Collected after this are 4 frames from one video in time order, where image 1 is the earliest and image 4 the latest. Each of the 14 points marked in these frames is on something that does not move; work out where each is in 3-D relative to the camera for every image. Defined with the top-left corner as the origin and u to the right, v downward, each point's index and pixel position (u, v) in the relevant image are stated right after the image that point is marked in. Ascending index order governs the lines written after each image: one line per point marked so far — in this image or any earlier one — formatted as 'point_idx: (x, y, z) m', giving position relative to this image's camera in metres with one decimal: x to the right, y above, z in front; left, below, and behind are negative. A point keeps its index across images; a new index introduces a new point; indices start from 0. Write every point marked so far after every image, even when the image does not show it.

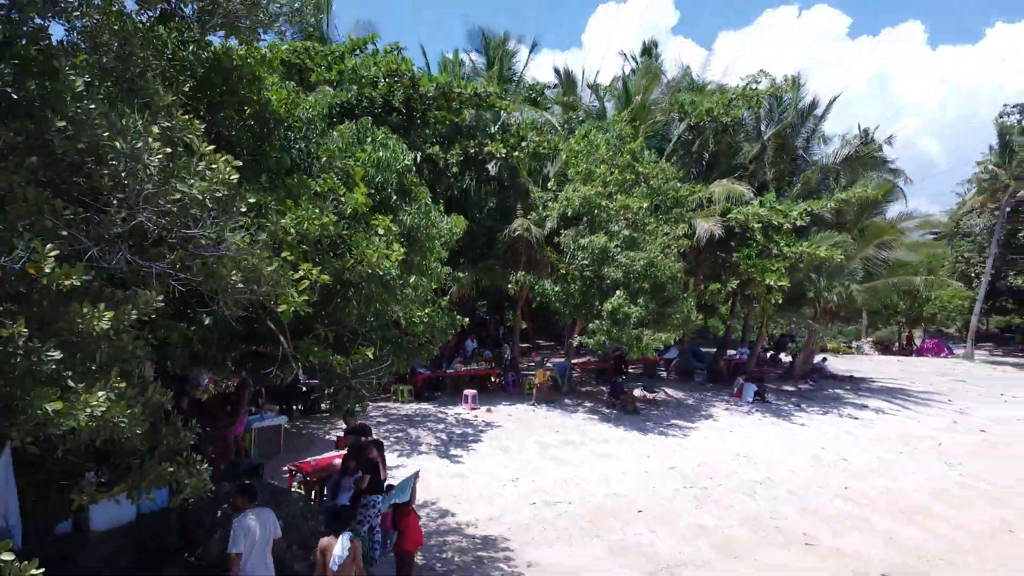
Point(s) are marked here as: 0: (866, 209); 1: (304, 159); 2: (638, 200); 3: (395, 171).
0: (+7.0, +1.5, +16.1) m
1: (-1.3, +0.8, +5.6) m
2: (+2.0, +1.4, +12.5) m
3: (-0.9, +0.7, +6.5) m
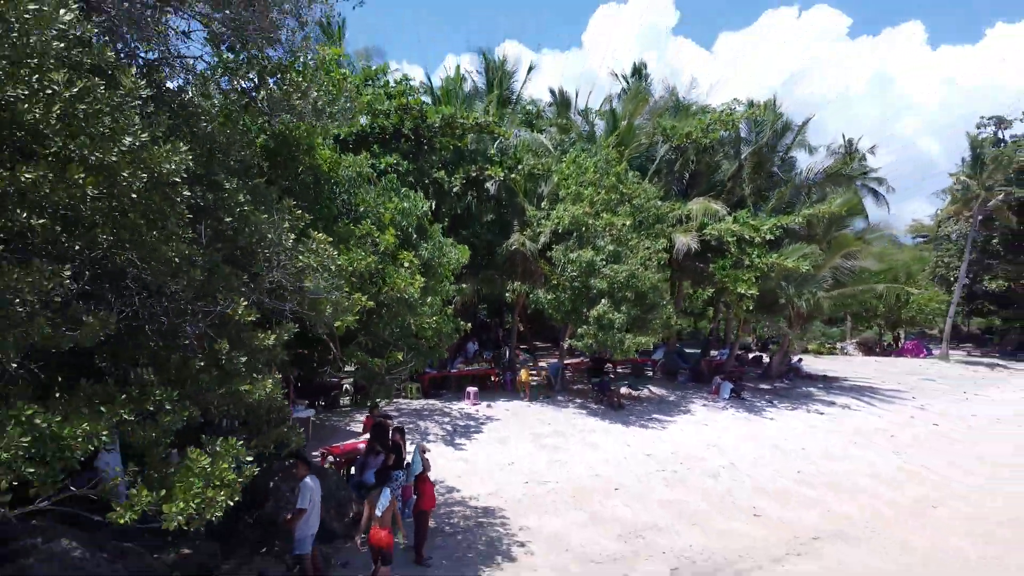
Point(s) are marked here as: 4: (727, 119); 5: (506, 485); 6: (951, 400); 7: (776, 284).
0: (+7.0, +1.3, +17.6) m
1: (-1.3, +0.6, +7.0) m
2: (+1.9, +1.2, +14.0) m
3: (-1.0, +0.6, +8.0) m
4: (+4.6, +3.5, +17.3) m
5: (-0.1, -2.3, +9.3) m
6: (+10.5, -2.7, +19.2) m
7: (+5.5, +0.1, +16.3) m
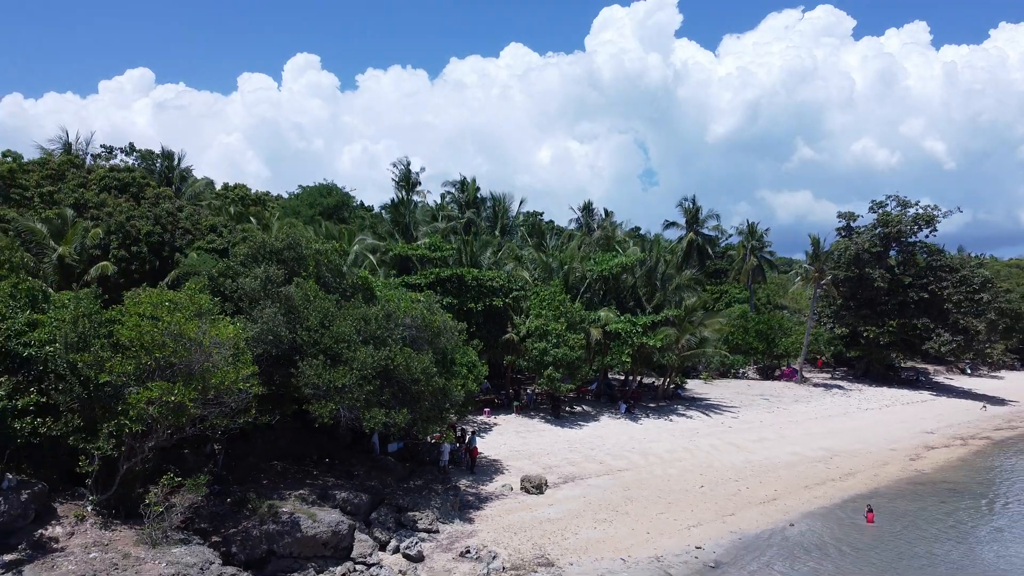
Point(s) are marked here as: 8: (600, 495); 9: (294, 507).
0: (+6.8, -1.2, +31.7) m
1: (-1.6, -1.9, +21.1) m
2: (+1.7, -1.3, +28.0) m
3: (-1.2, -1.9, +22.1) m
4: (+4.4, +1.0, +31.4) m
5: (-0.3, -4.8, +23.4) m
6: (+10.4, -5.2, +33.2) m
7: (+5.3, -2.4, +30.4) m
8: (+2.2, -5.1, +19.6) m
9: (-3.8, -3.8, +14.0) m
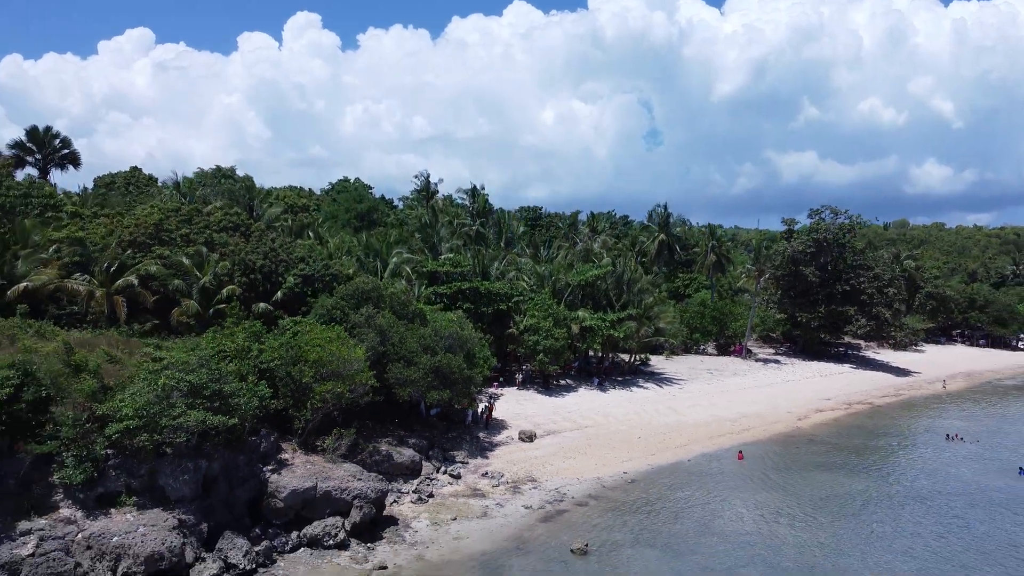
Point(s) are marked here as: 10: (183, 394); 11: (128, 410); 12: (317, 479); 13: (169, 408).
0: (+6.9, -1.4, +42.1) m
1: (-1.5, -2.6, +31.6) m
2: (+1.8, -1.6, +38.5) m
3: (-1.2, -2.6, +32.5) m
4: (+4.5, +0.8, +41.6) m
5: (-0.2, -5.4, +34.0) m
6: (+10.5, -5.3, +43.8) m
7: (+5.3, -2.7, +40.8) m
8: (+2.2, -5.9, +30.2) m
9: (-3.8, -4.9, +24.5) m
10: (-7.5, -2.4, +18.1) m
11: (-8.2, -2.6, +17.1) m
12: (-4.9, -4.8, +20.0) m
13: (-7.6, -2.6, +17.5) m
